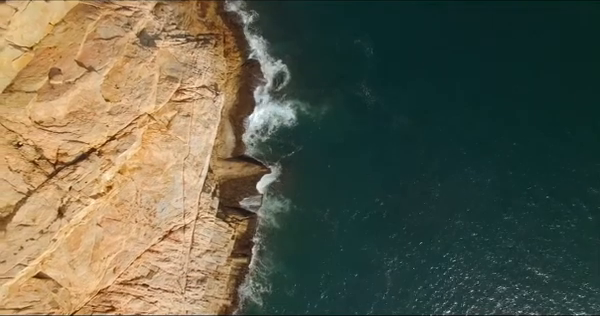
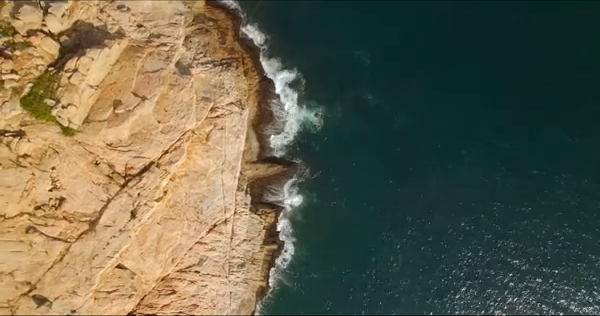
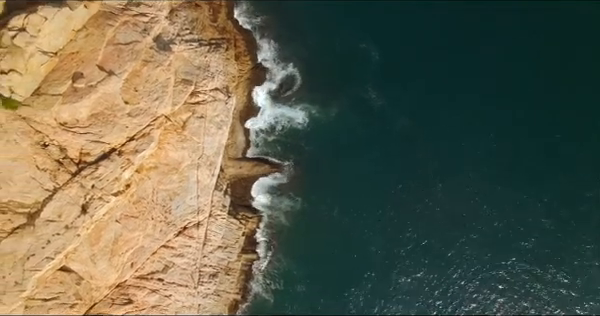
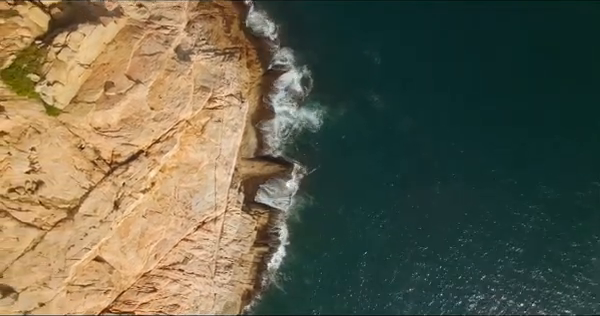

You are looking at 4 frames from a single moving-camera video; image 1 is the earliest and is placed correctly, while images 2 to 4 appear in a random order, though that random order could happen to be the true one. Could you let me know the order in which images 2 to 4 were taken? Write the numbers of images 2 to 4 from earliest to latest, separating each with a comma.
3, 4, 2
